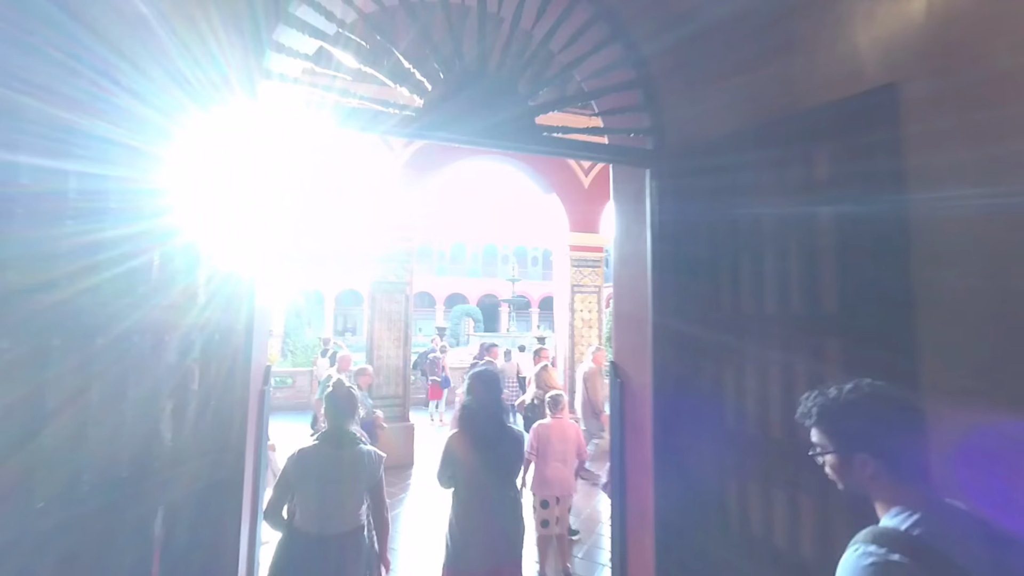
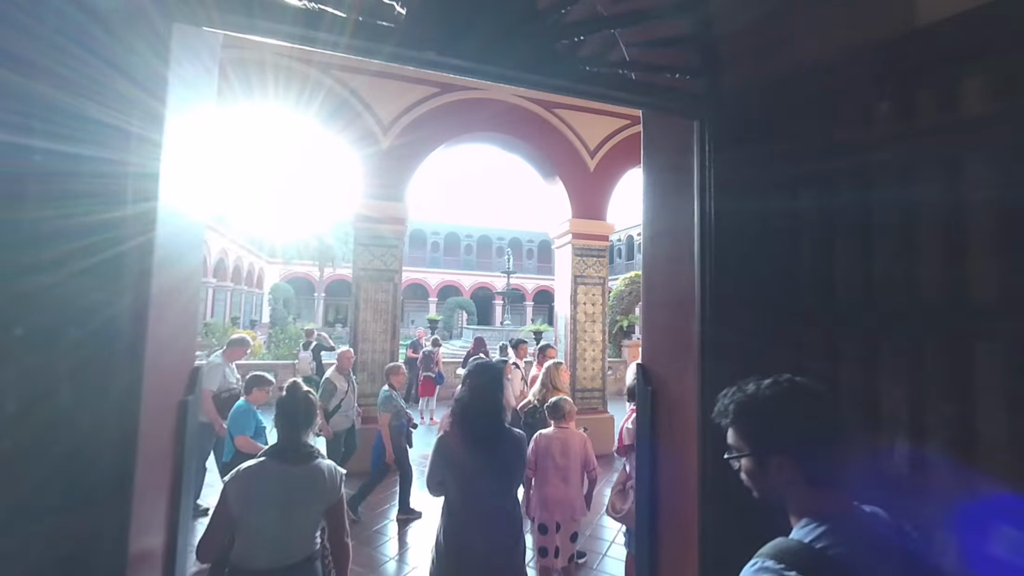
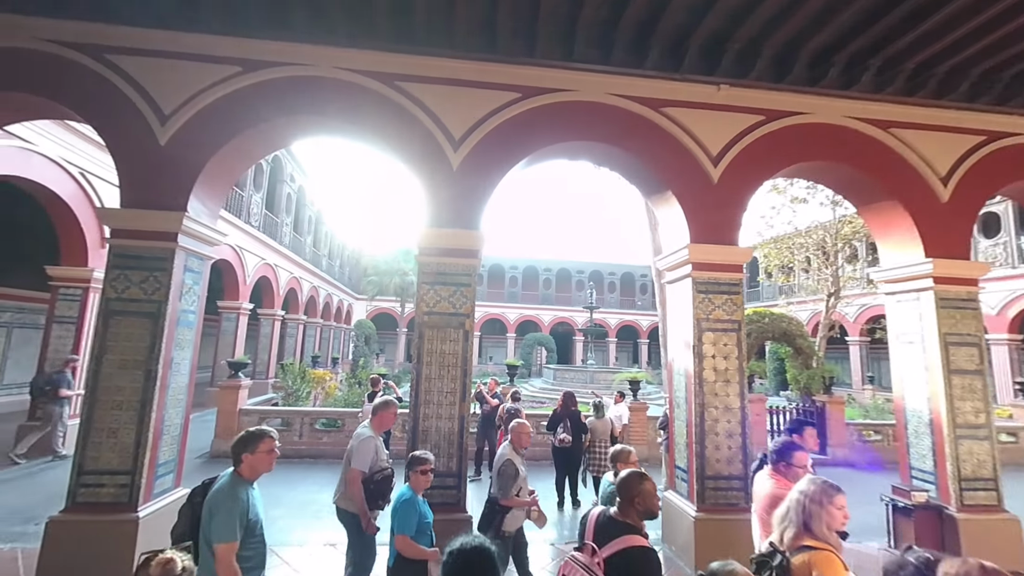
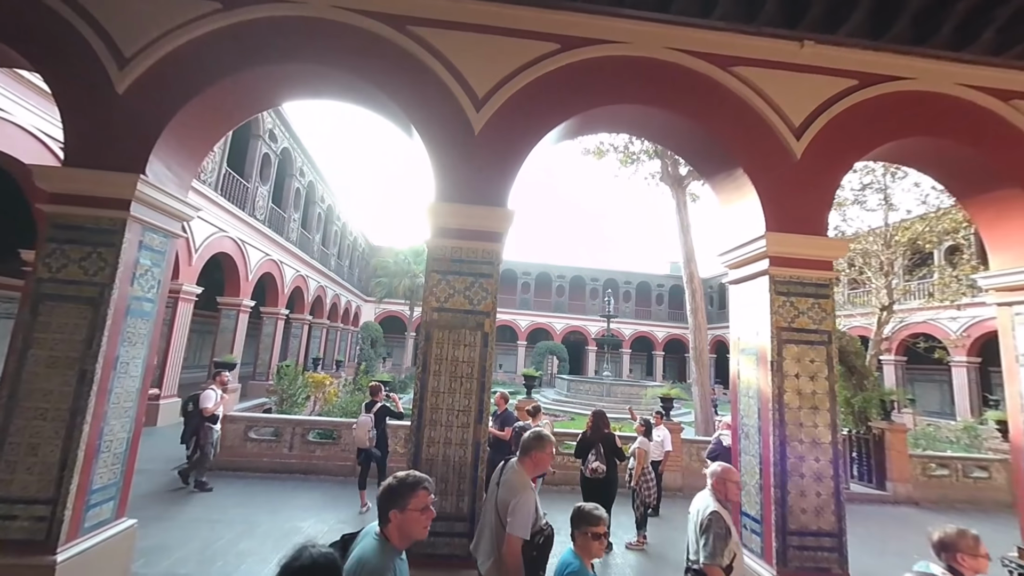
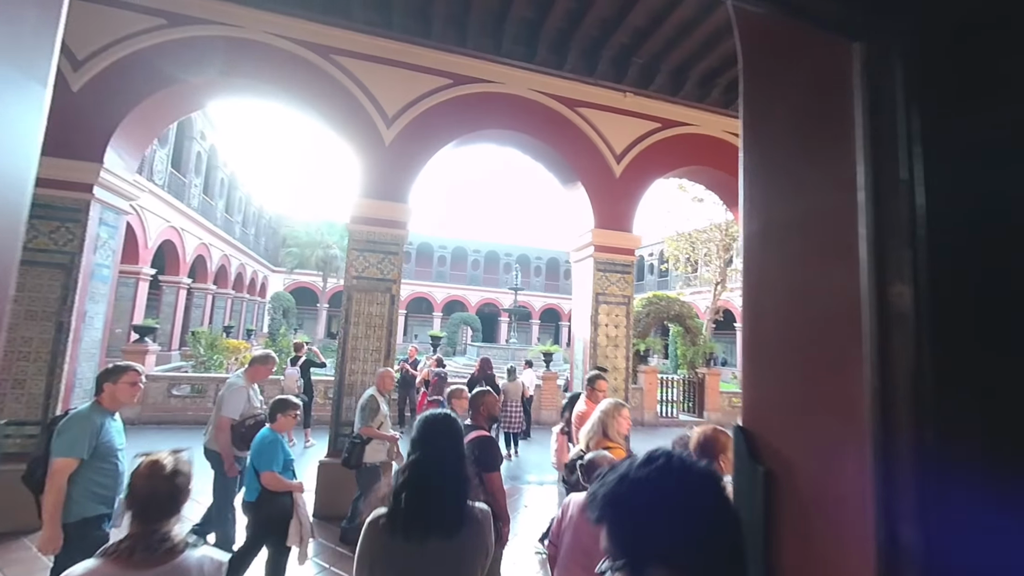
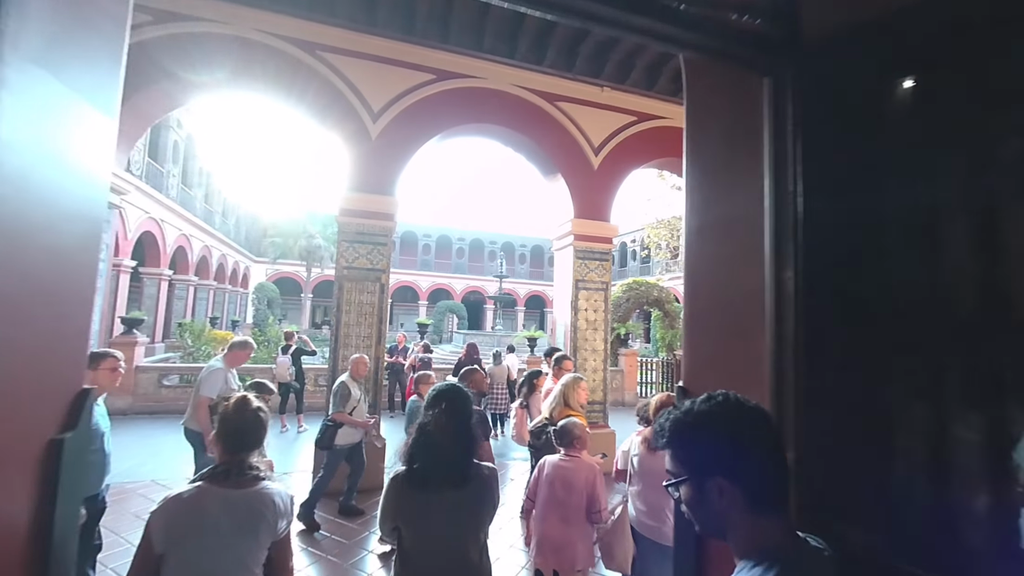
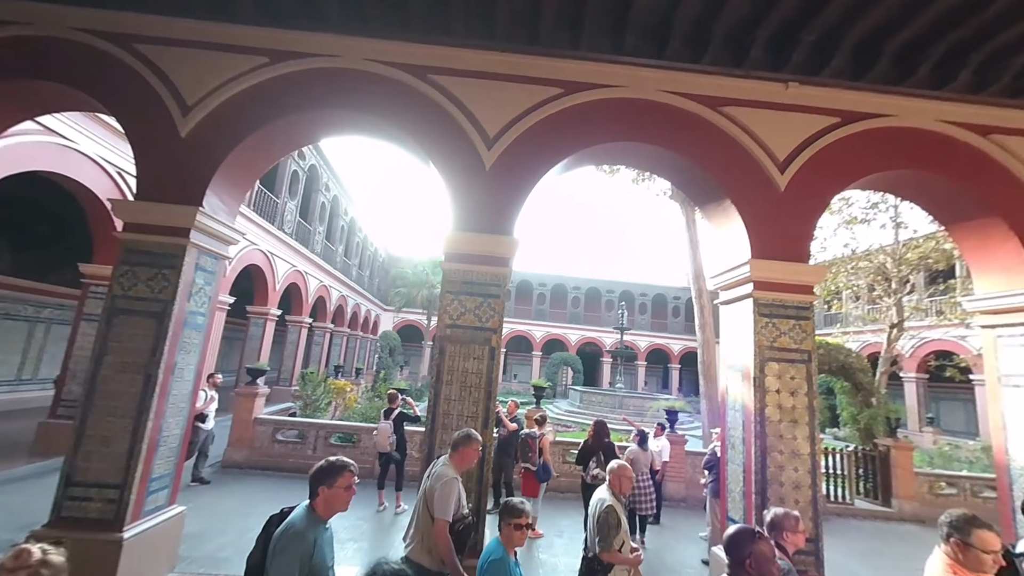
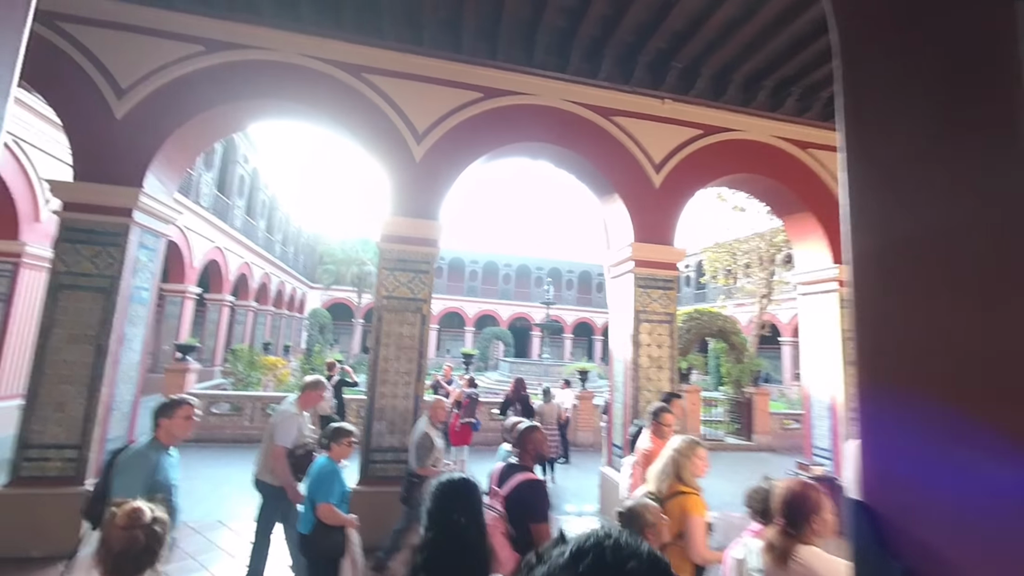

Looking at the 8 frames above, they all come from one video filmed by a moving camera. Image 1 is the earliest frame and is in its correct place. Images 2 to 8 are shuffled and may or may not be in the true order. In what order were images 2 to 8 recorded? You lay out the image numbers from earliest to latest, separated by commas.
2, 6, 5, 8, 3, 7, 4
